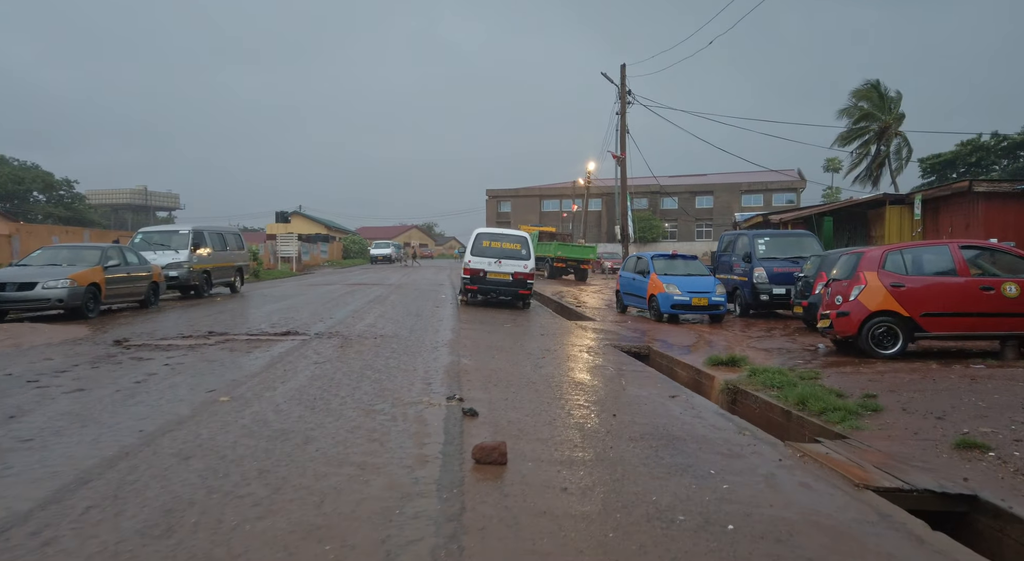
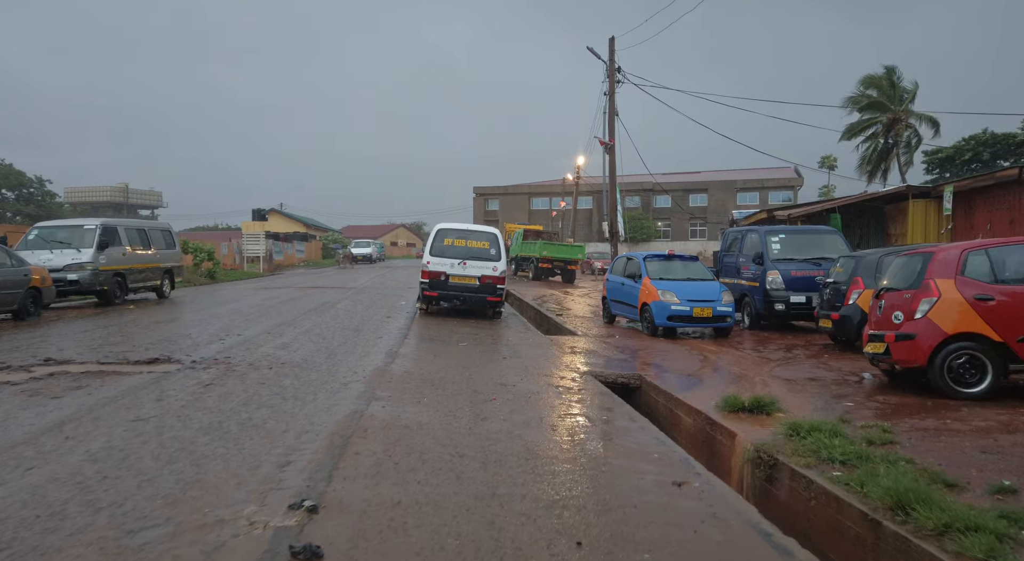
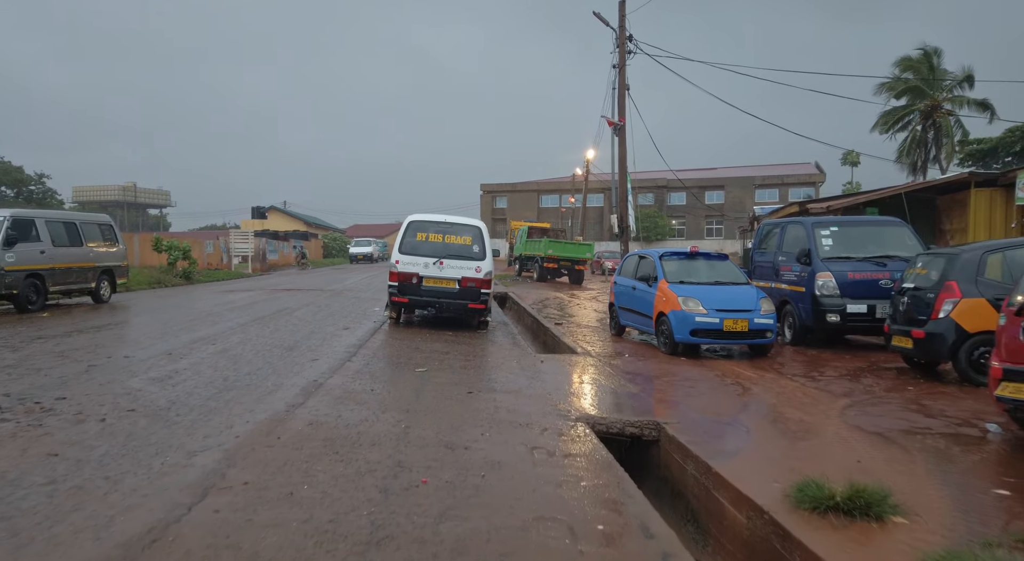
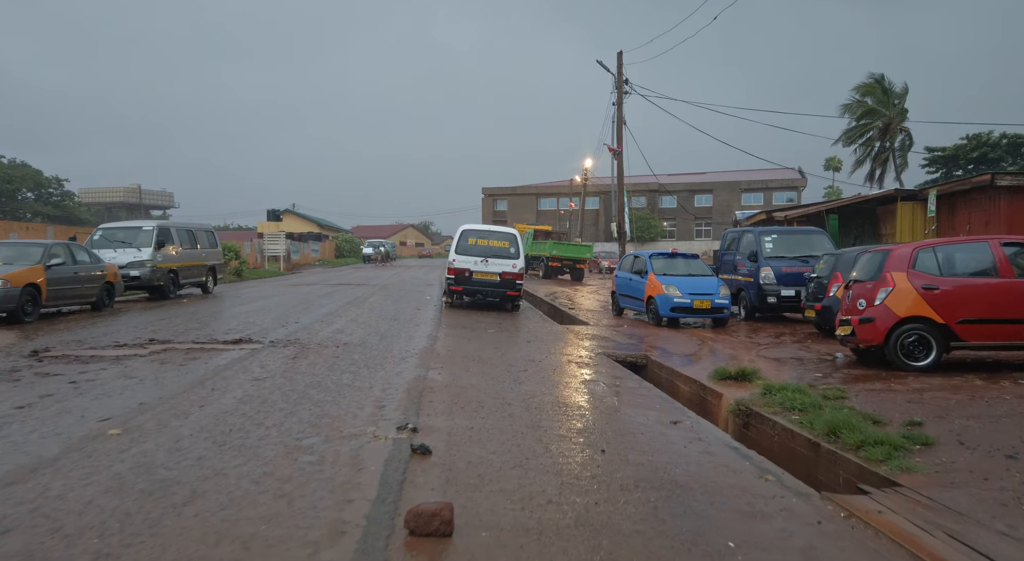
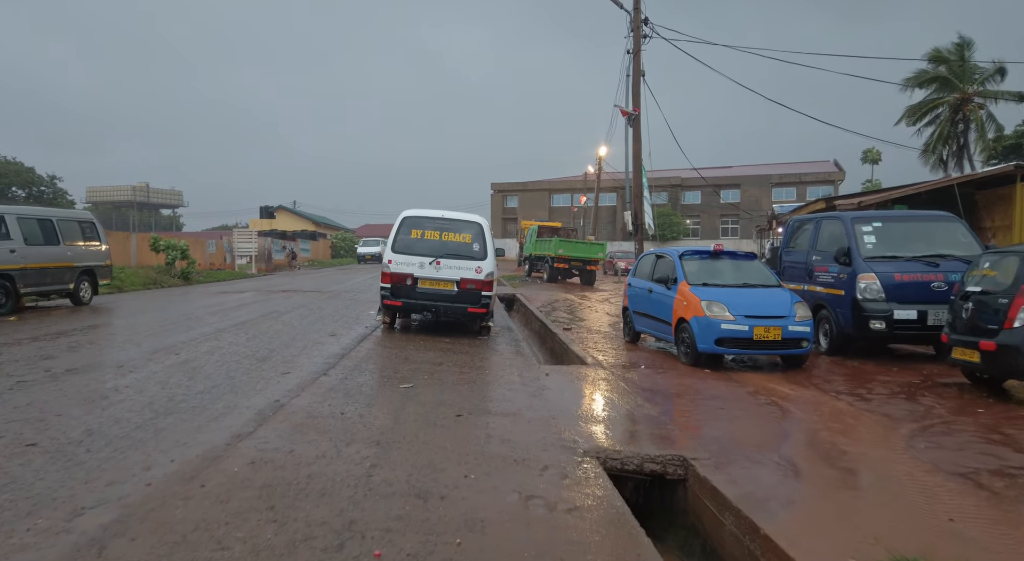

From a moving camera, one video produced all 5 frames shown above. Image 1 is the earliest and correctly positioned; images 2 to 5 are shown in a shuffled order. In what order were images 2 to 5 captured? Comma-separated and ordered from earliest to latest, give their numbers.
4, 2, 3, 5
